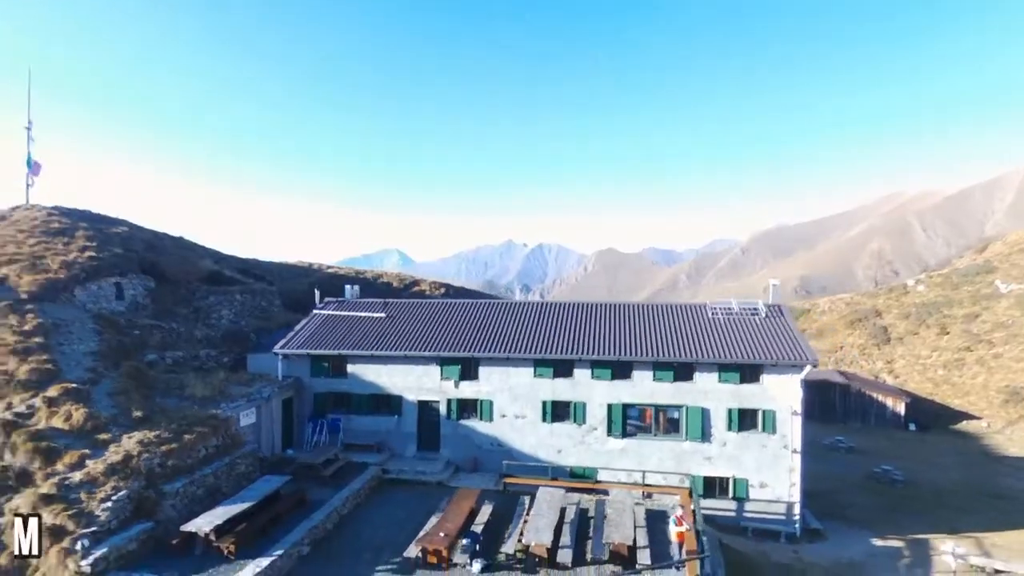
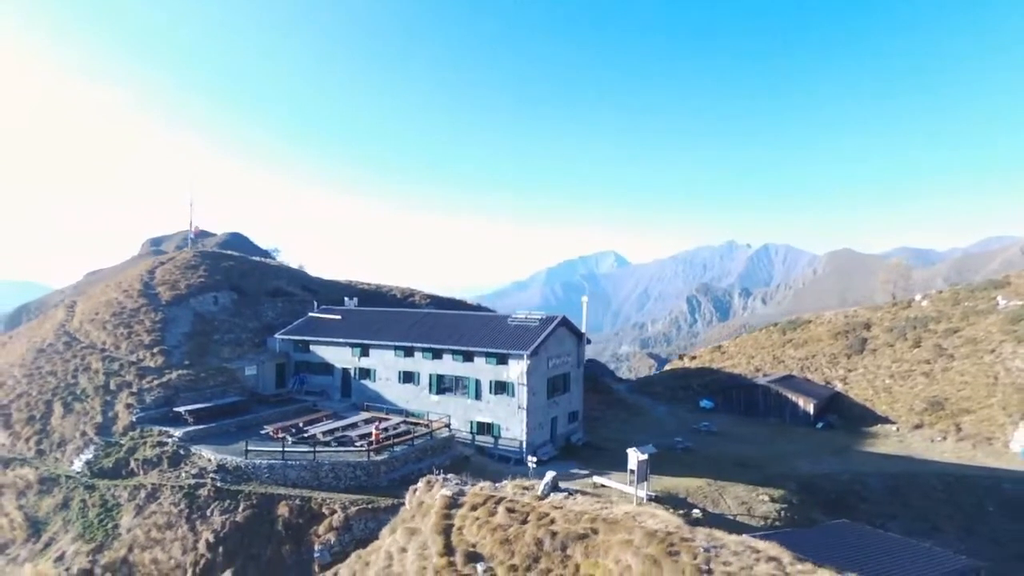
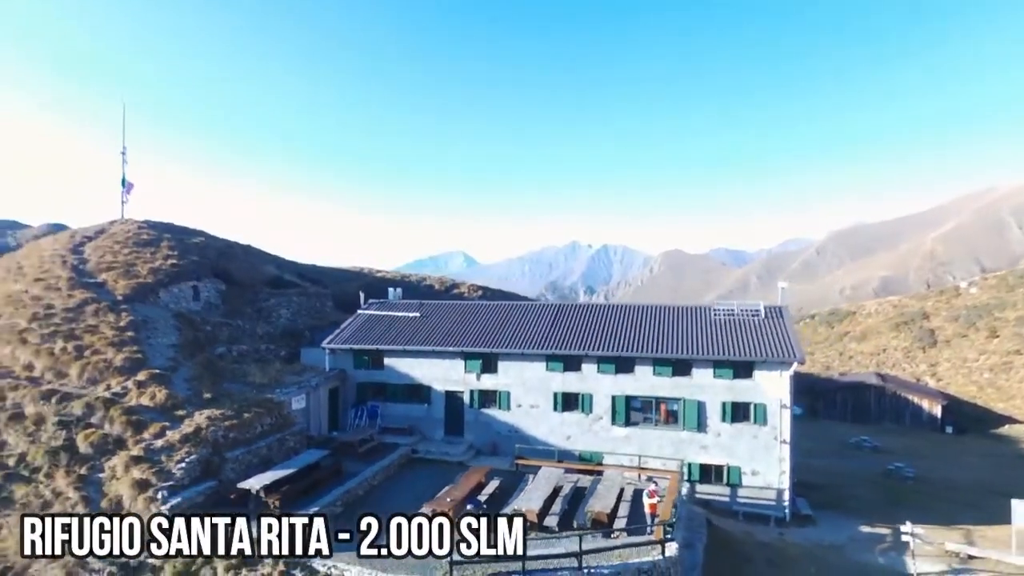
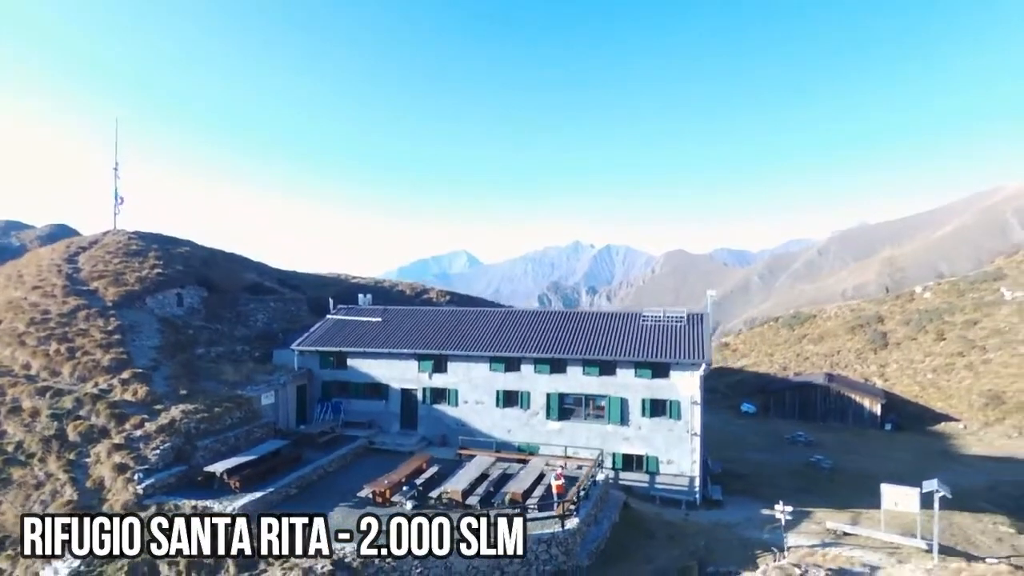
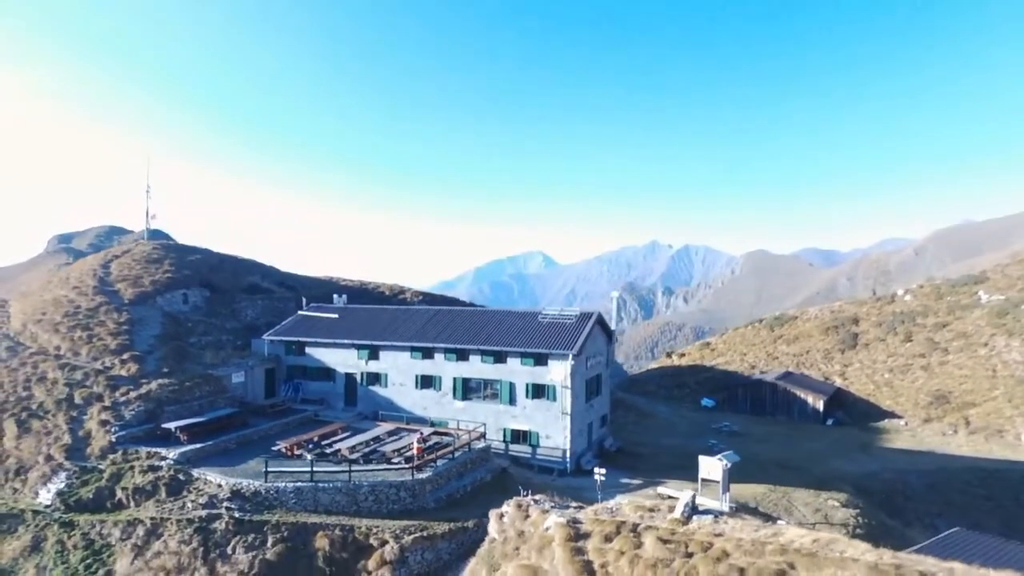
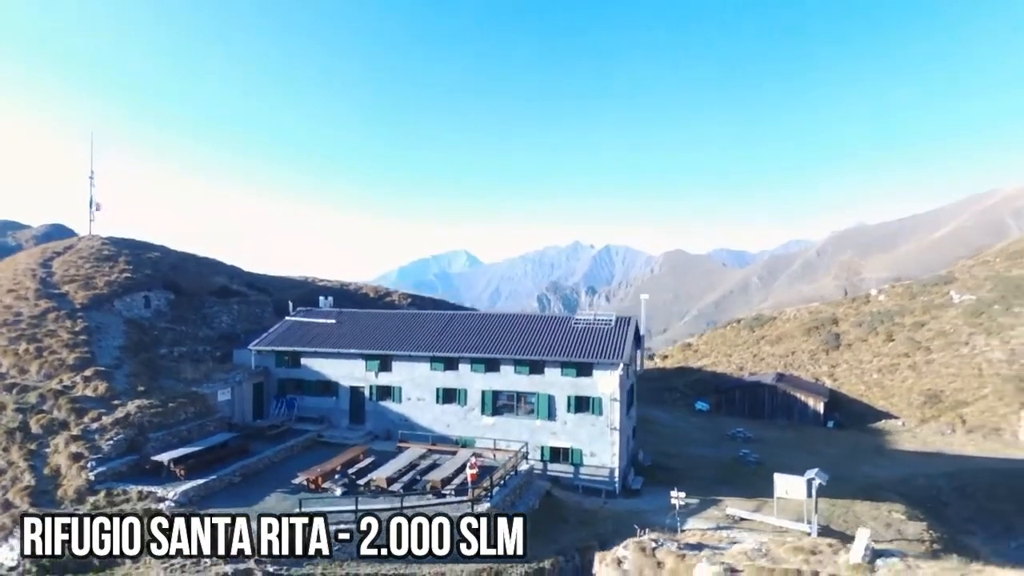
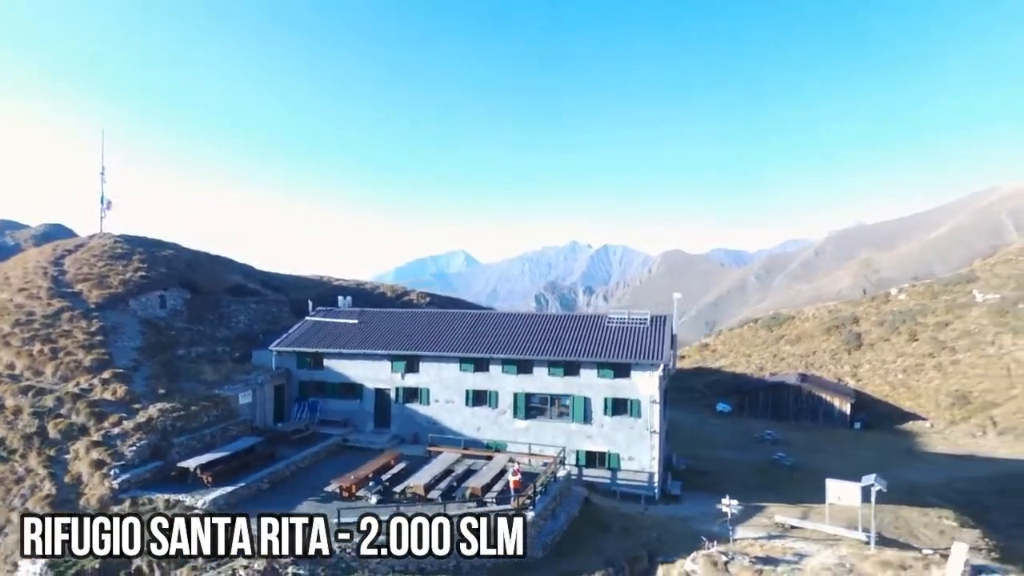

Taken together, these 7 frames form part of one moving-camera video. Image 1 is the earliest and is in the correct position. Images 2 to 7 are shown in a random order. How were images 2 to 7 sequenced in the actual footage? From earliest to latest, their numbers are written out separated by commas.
3, 4, 7, 6, 5, 2
